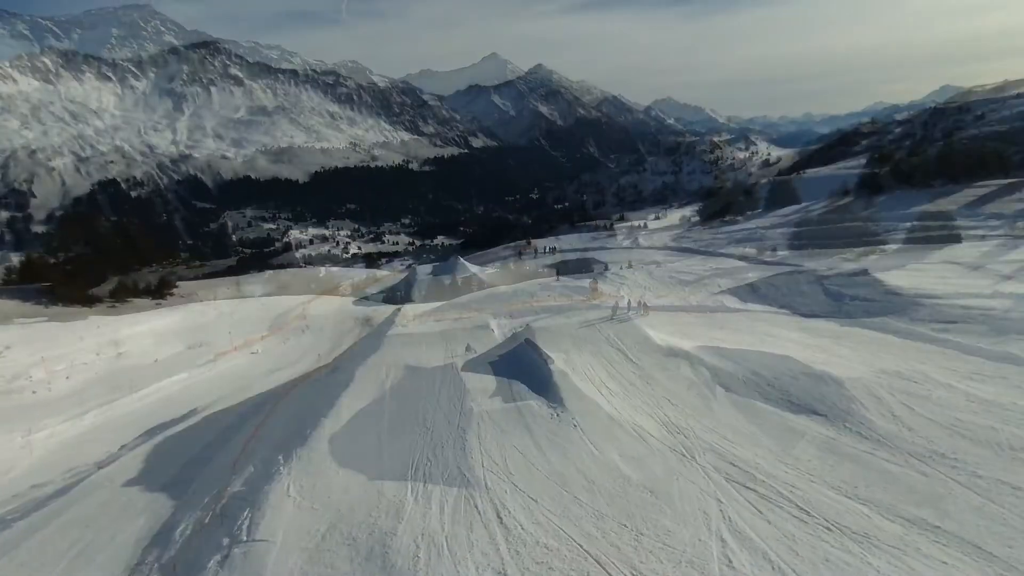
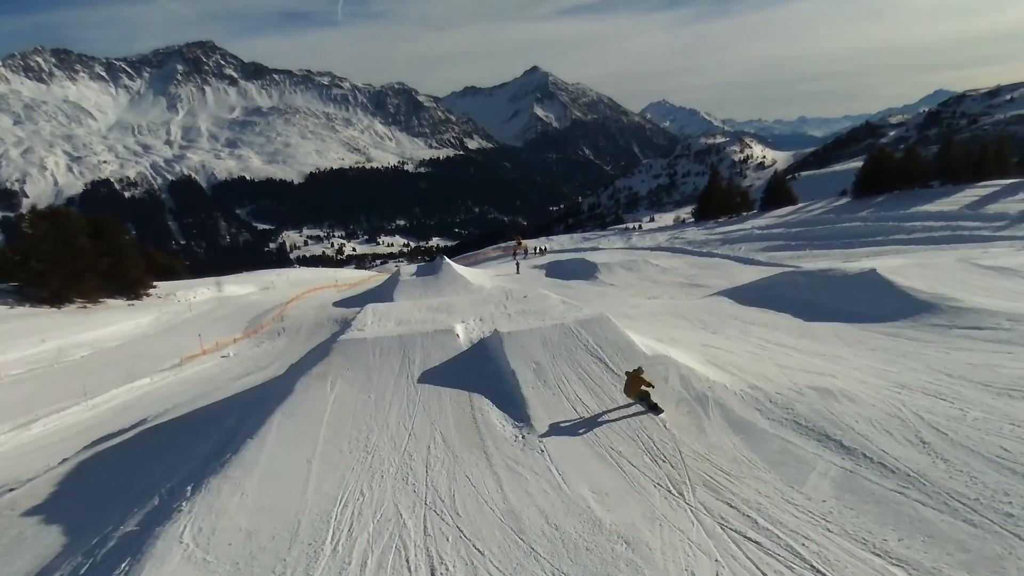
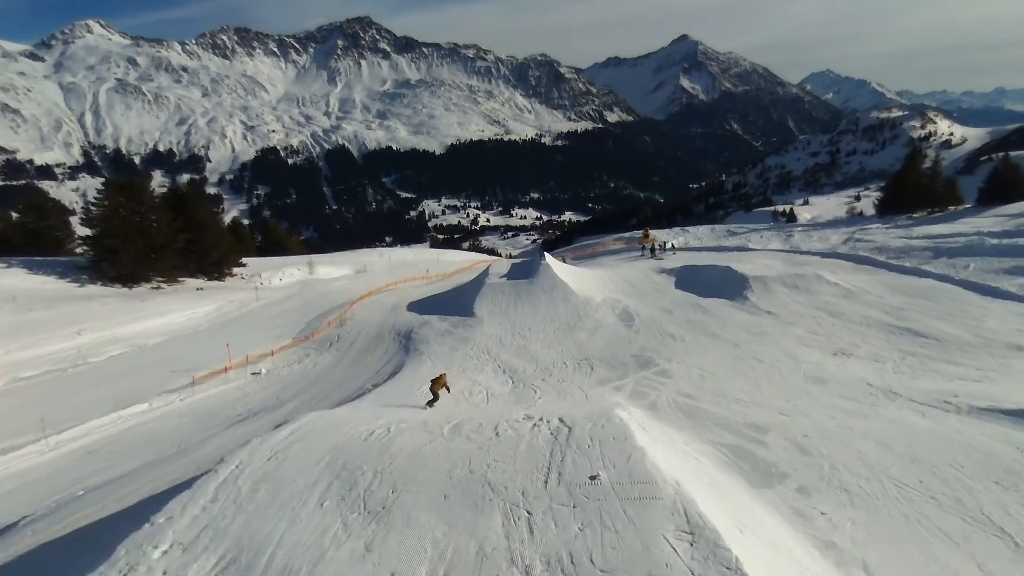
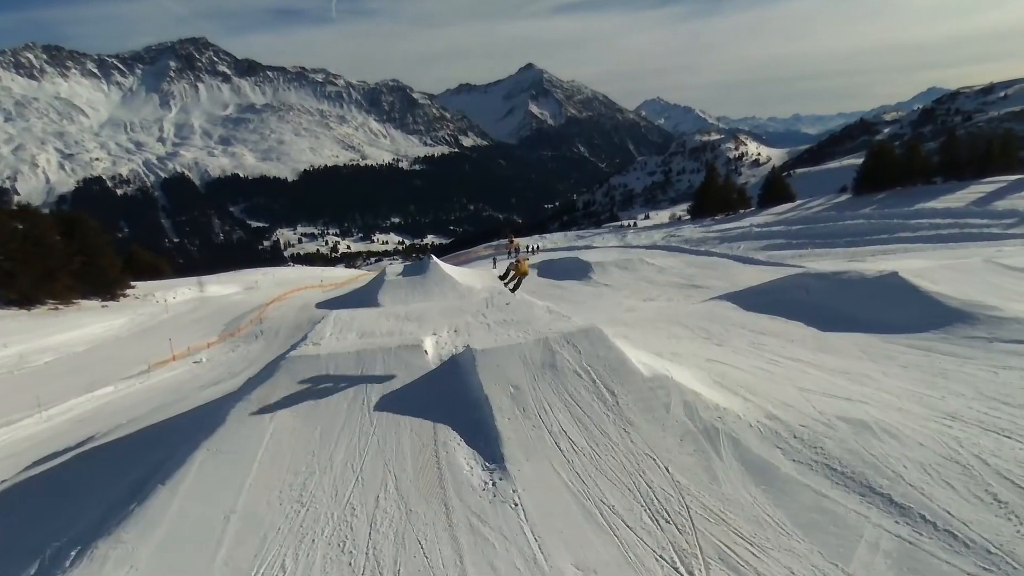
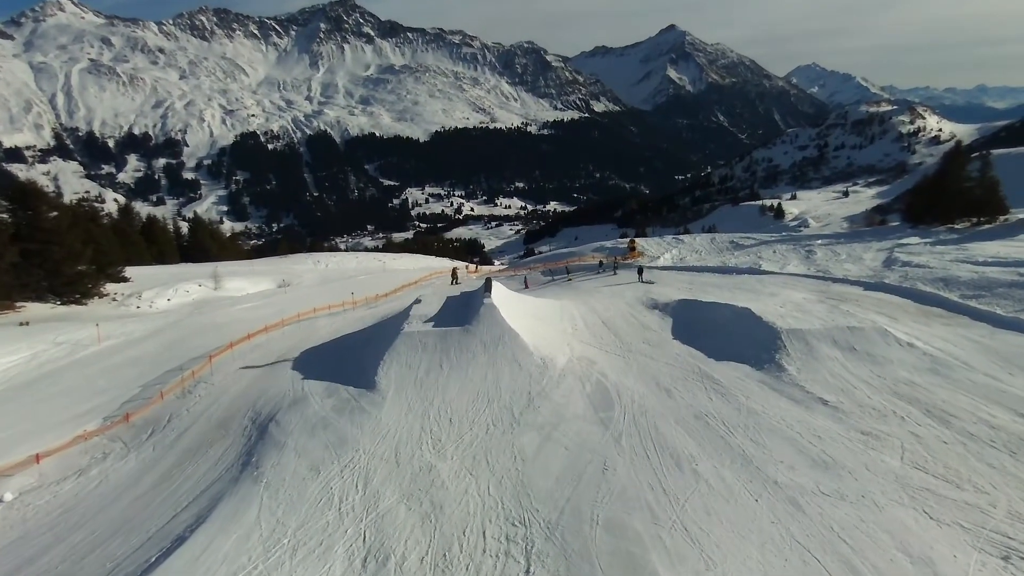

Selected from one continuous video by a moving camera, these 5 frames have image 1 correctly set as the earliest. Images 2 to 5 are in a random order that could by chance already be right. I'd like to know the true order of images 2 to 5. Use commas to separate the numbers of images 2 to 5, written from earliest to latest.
2, 4, 3, 5
